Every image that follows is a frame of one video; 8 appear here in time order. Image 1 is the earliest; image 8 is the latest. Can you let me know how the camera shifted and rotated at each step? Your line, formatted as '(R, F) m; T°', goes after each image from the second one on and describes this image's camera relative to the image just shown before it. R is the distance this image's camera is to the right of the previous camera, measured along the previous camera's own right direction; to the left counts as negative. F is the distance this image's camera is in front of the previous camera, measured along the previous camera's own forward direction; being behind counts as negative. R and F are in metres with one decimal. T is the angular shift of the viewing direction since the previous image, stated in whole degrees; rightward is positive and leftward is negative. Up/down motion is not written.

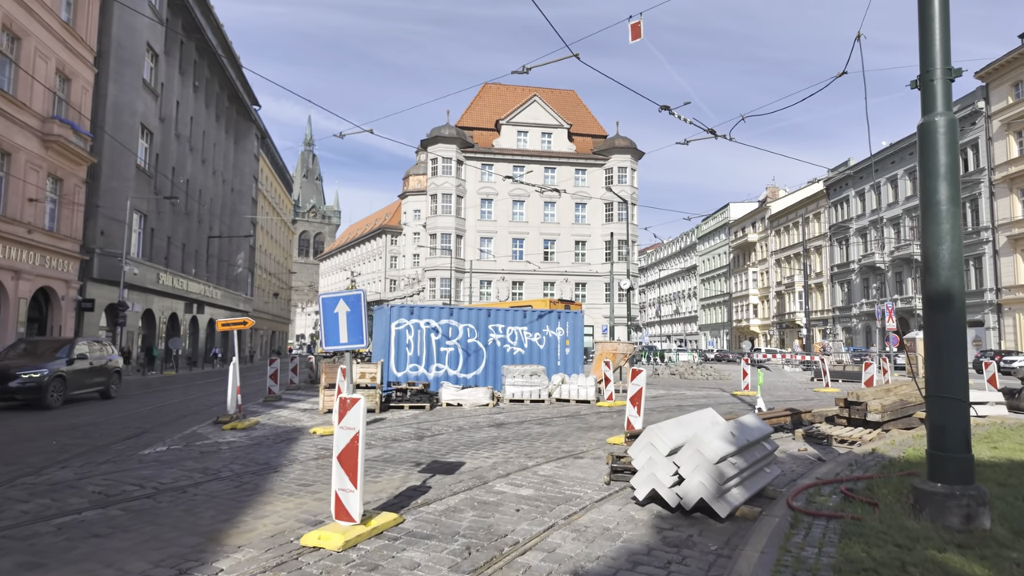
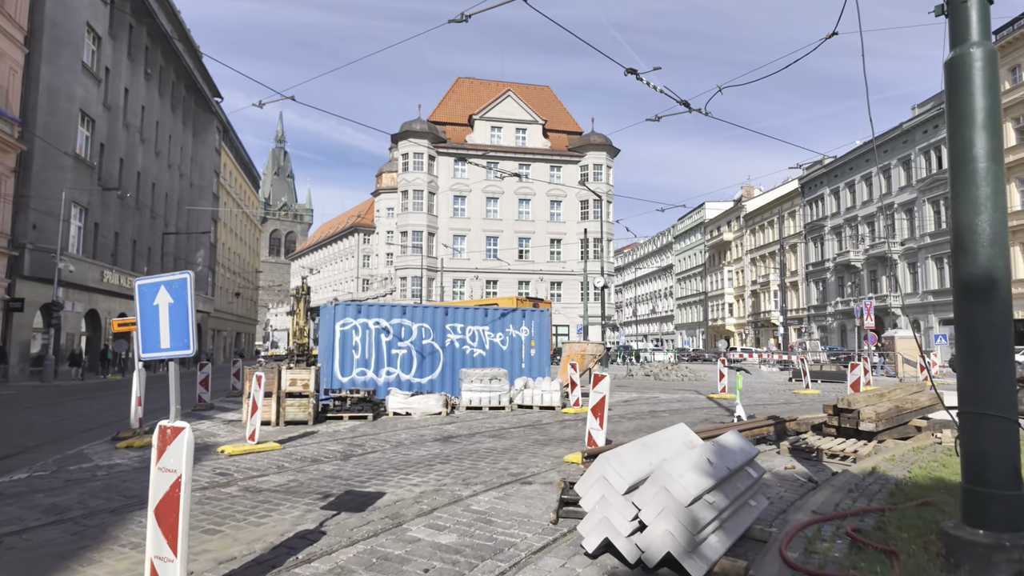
(+0.6, +1.5) m; +2°
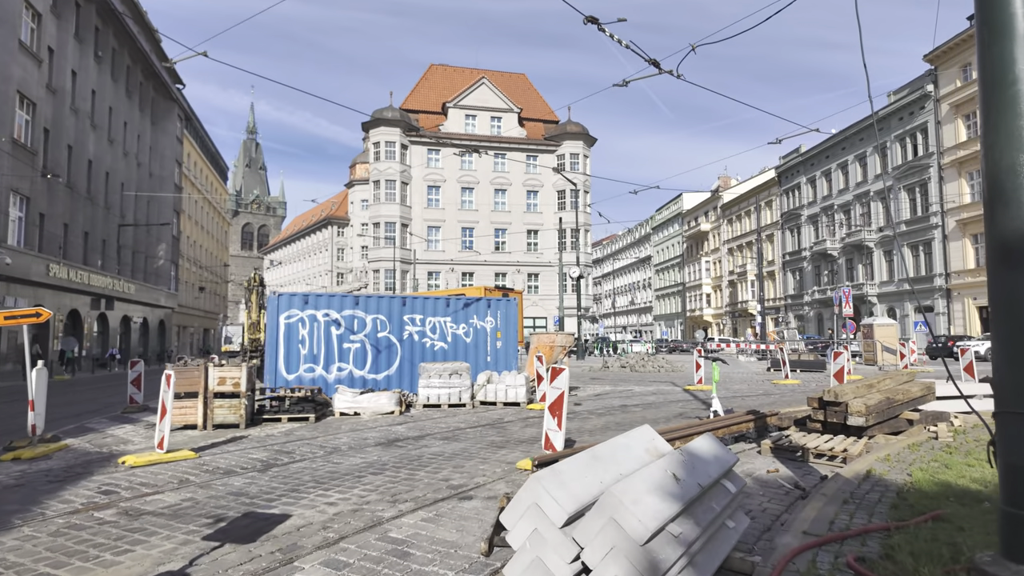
(+0.5, +1.2) m; +2°
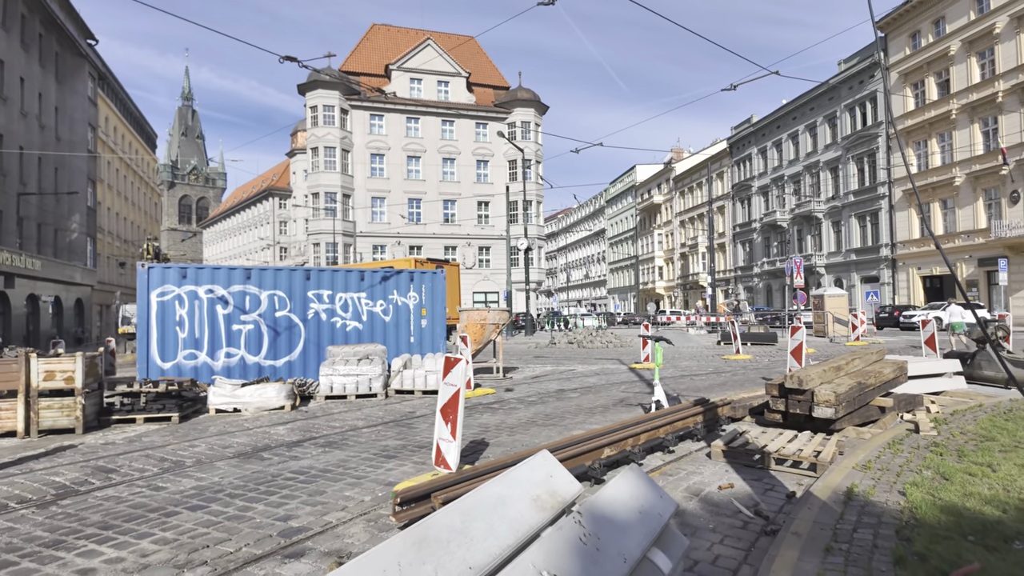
(+0.8, +1.9) m; +4°
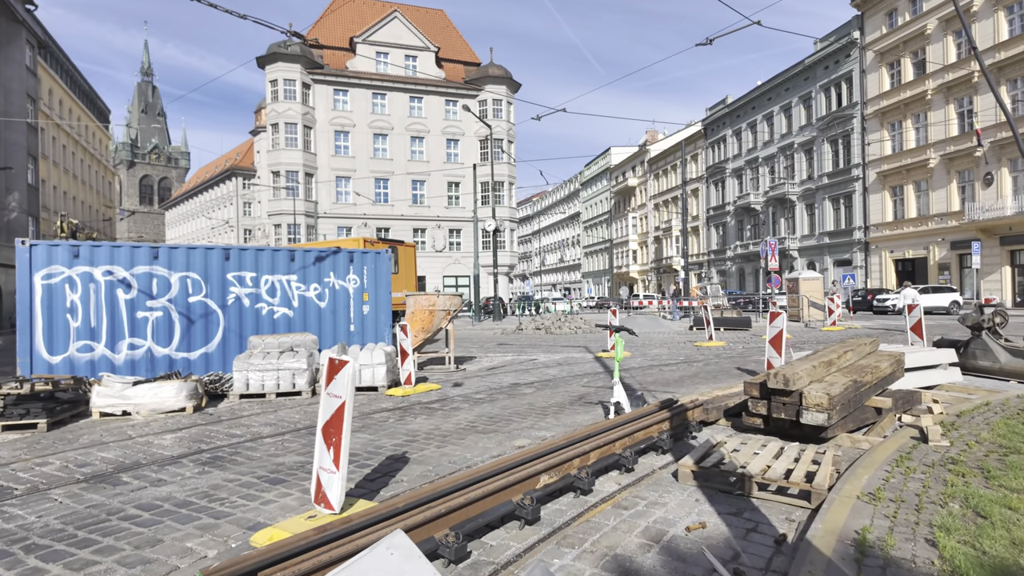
(+0.5, +1.4) m; +2°
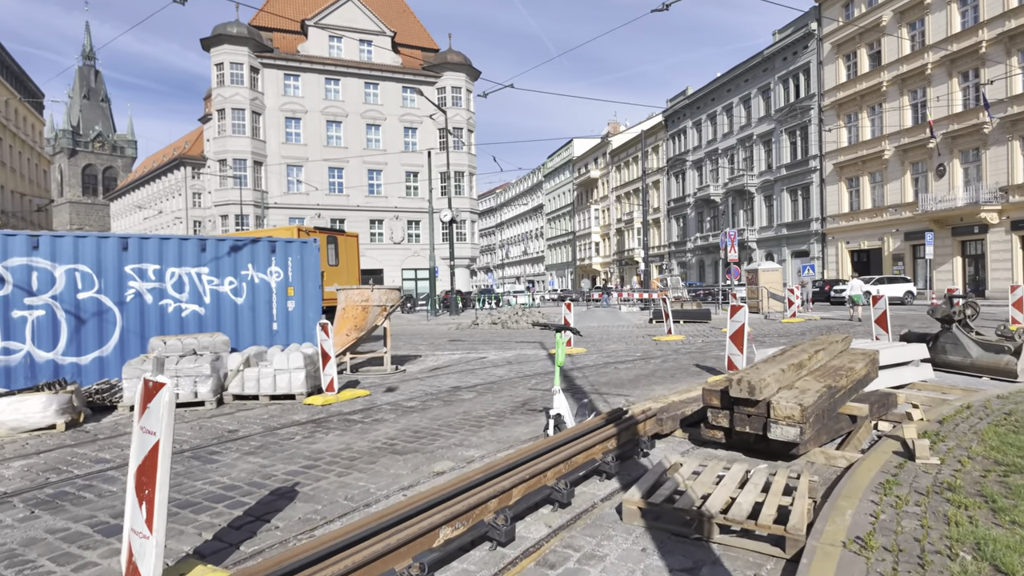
(+0.4, +1.1) m; +3°
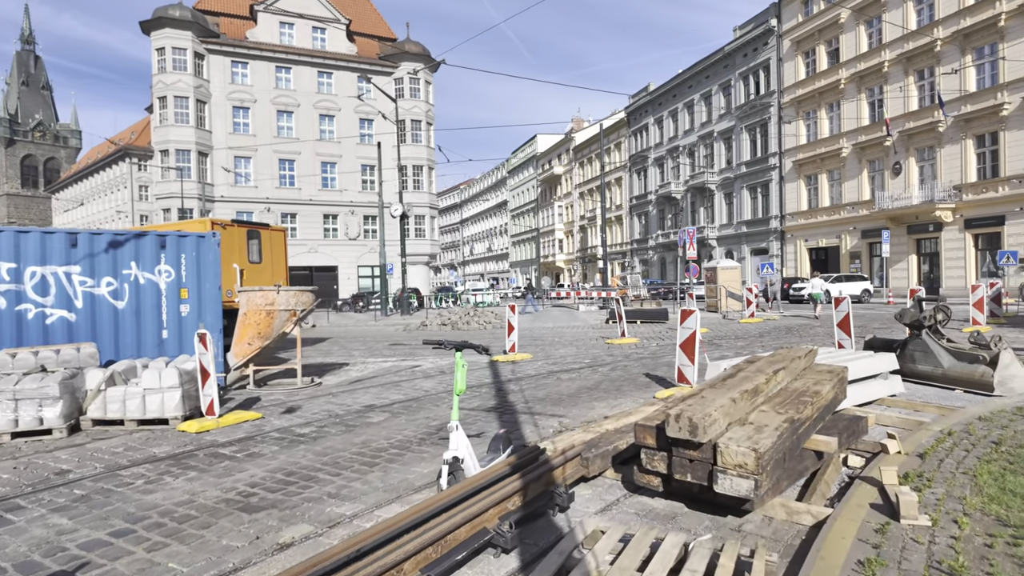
(+0.6, +1.3) m; +3°
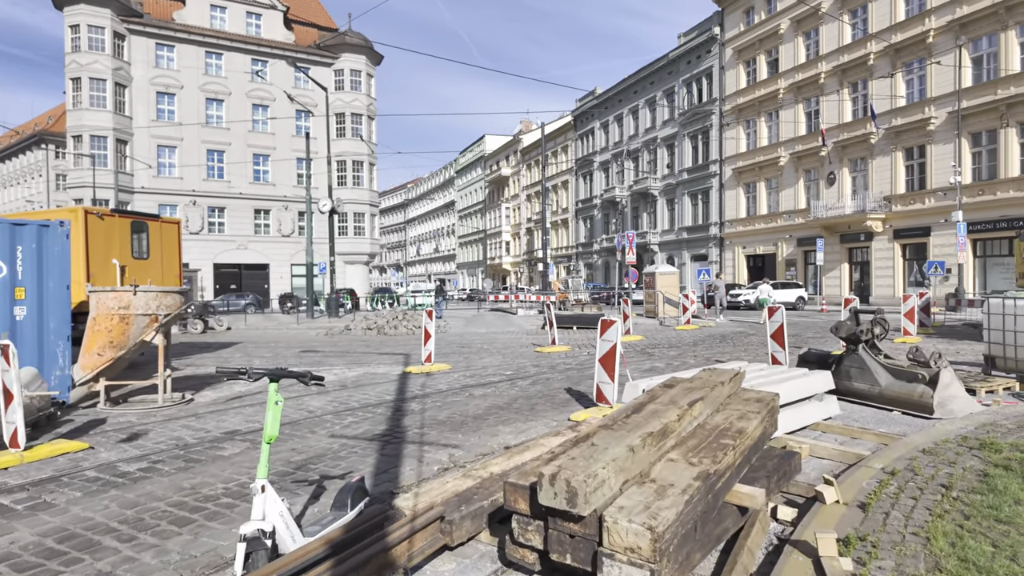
(+0.7, +1.1) m; +5°
